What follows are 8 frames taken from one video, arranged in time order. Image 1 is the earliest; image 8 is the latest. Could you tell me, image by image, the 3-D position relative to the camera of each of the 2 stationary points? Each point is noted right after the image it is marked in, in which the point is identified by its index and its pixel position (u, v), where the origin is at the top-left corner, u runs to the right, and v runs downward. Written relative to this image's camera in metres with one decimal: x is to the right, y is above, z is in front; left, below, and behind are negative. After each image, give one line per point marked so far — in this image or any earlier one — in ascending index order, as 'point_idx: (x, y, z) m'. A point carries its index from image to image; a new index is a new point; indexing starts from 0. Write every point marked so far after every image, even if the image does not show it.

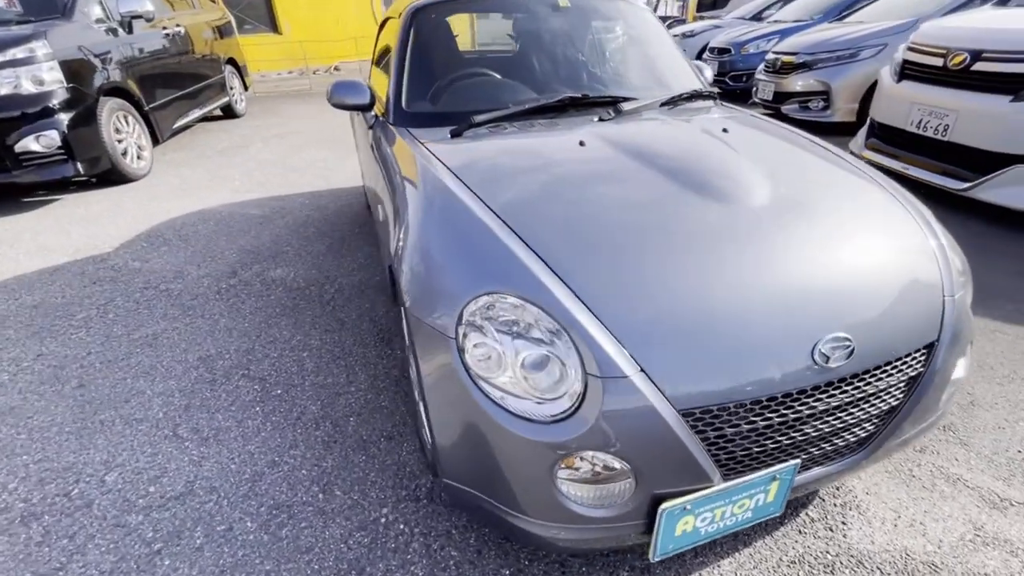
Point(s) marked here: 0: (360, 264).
0: (-1.3, +0.2, +4.0) m
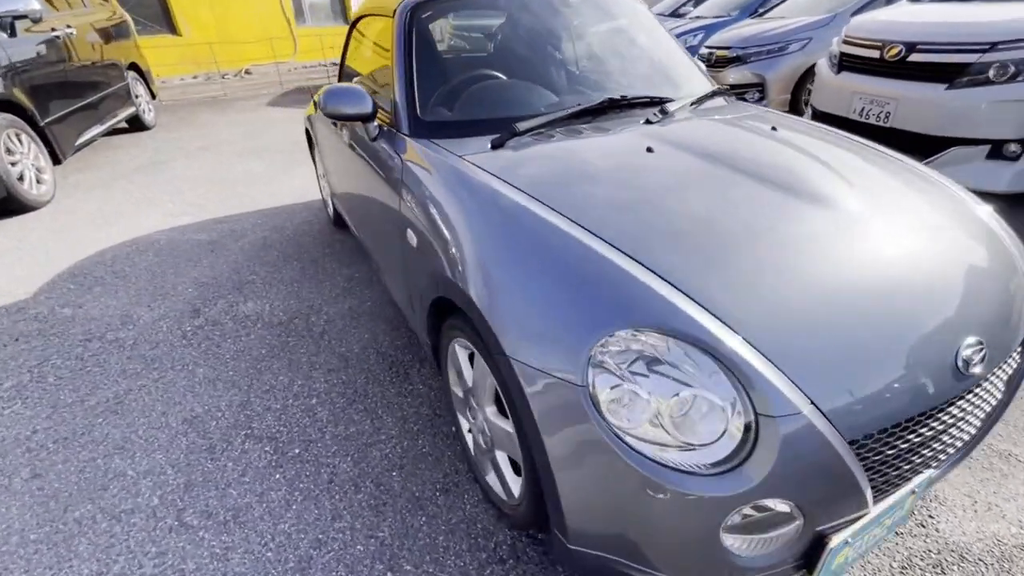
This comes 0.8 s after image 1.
0: (-1.3, 0.0, +3.6) m
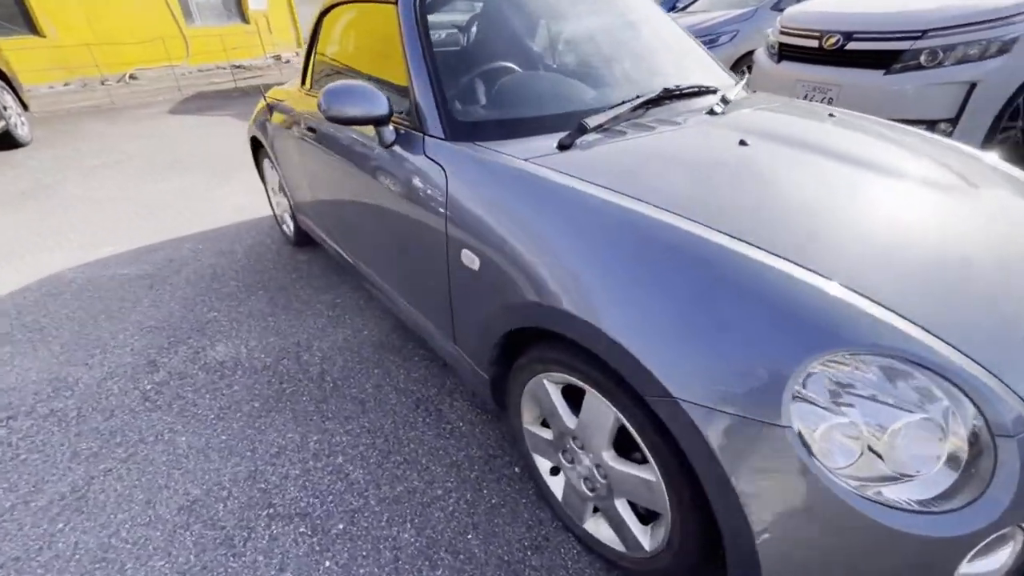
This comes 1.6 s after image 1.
0: (-1.2, -0.2, +3.1) m
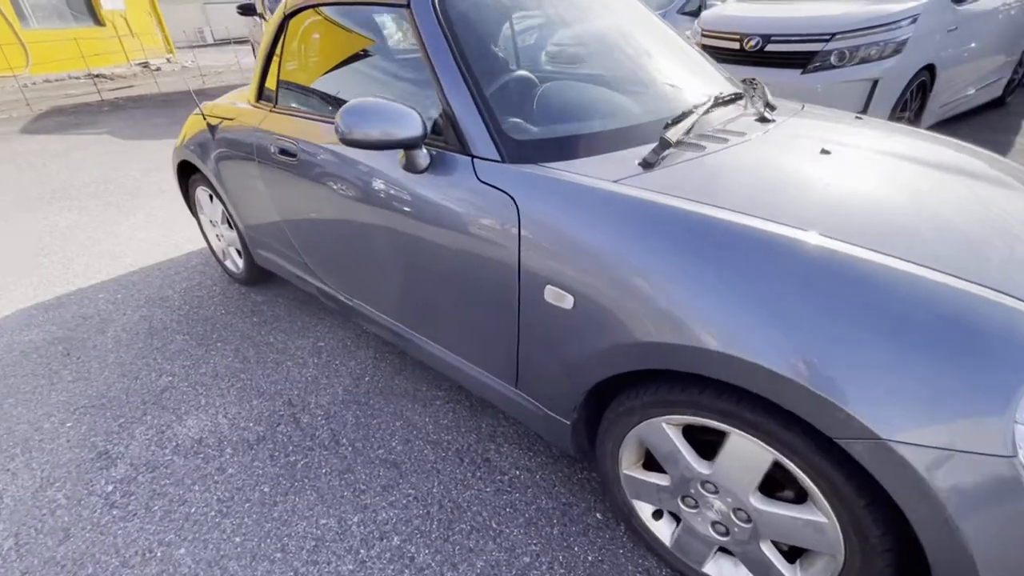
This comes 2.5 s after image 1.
0: (-1.1, -0.4, +2.7) m
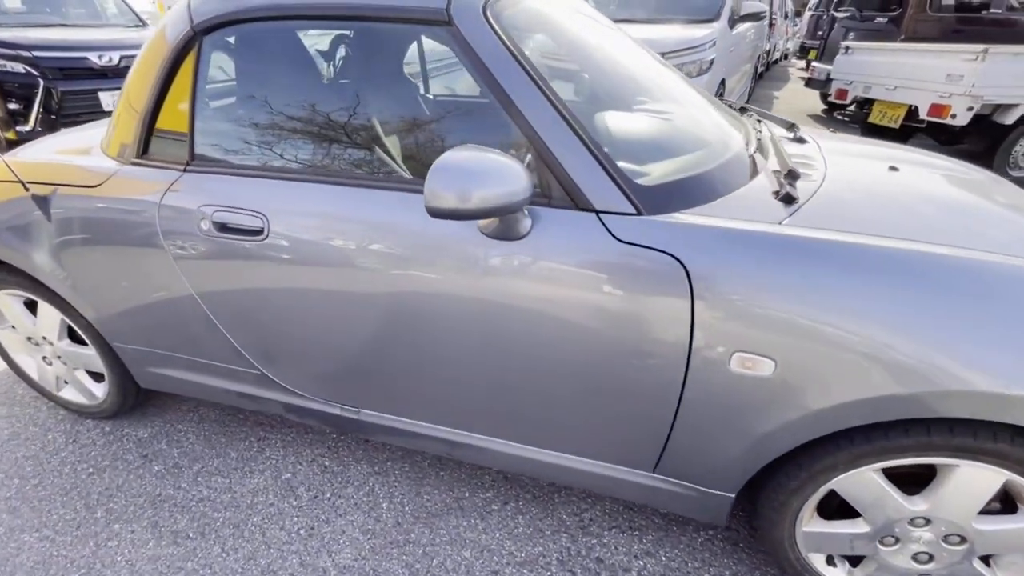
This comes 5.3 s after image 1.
0: (-0.8, -0.9, +2.0) m
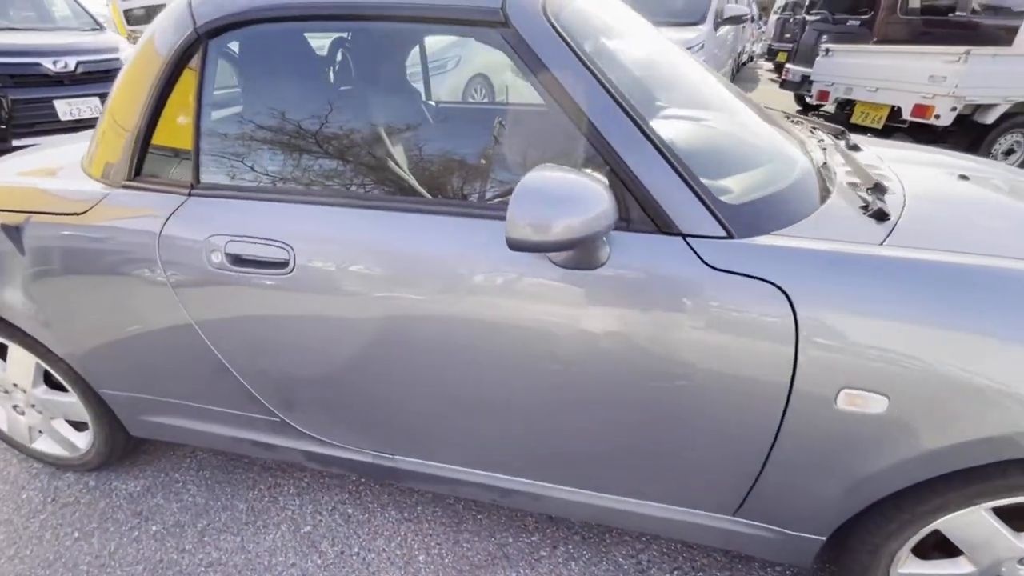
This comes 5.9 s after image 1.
0: (-0.7, -1.0, +1.7) m
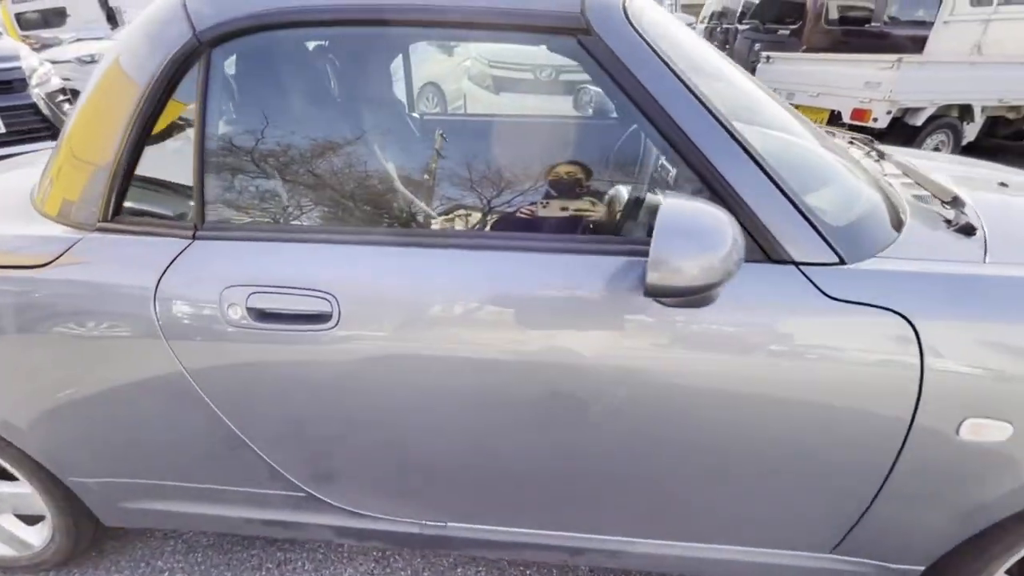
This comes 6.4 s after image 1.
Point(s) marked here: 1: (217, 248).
0: (-0.4, -1.2, +1.5) m
1: (-0.8, +0.1, +1.3) m
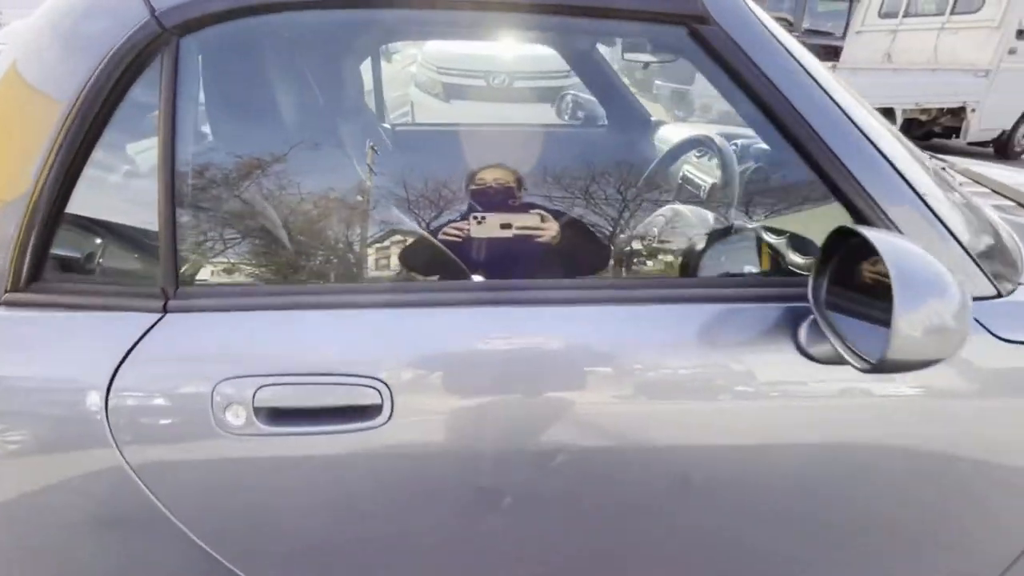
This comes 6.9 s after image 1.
0: (-0.2, -1.3, +1.2) m
1: (-0.6, -0.1, +0.9) m
